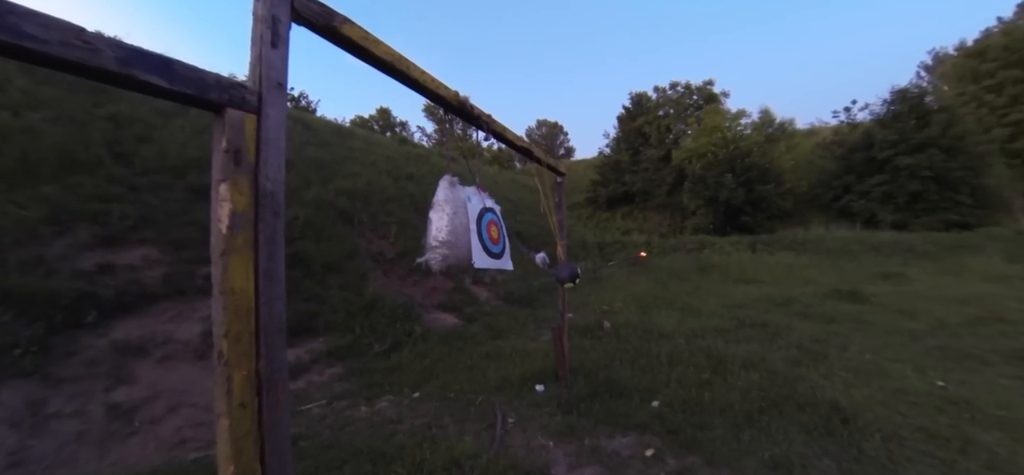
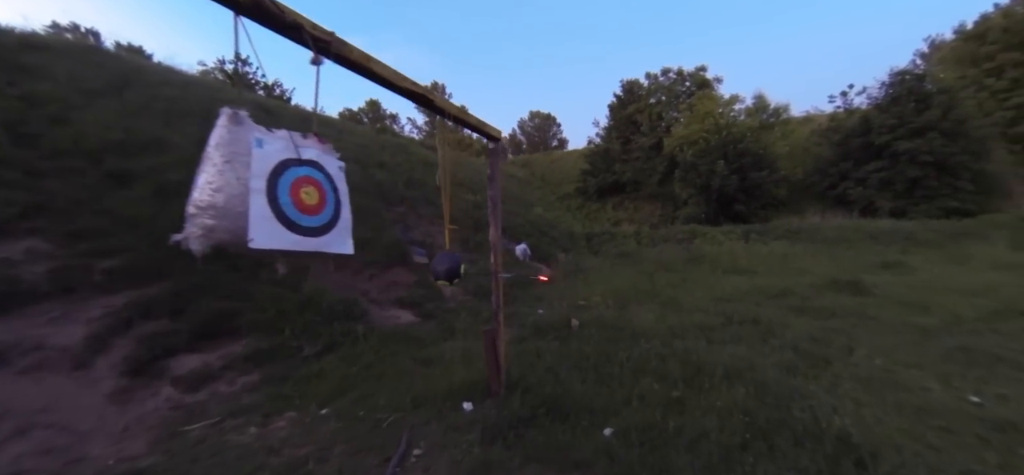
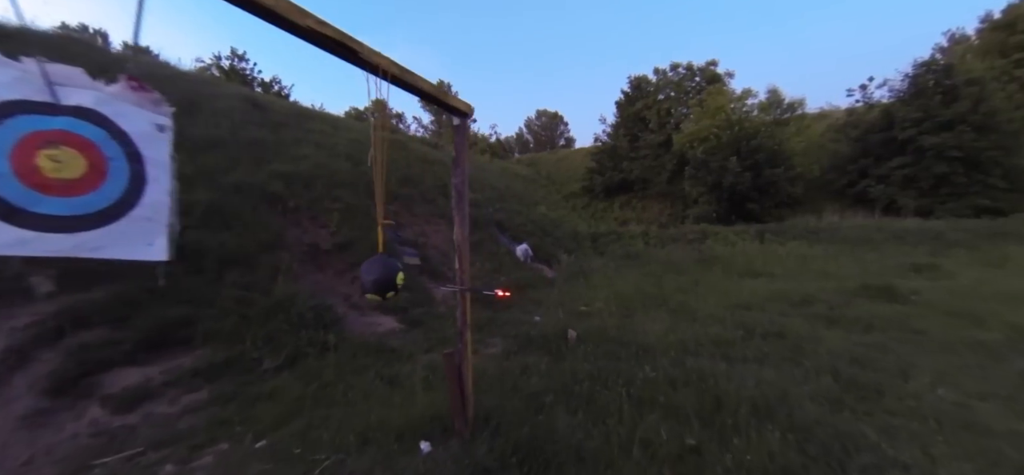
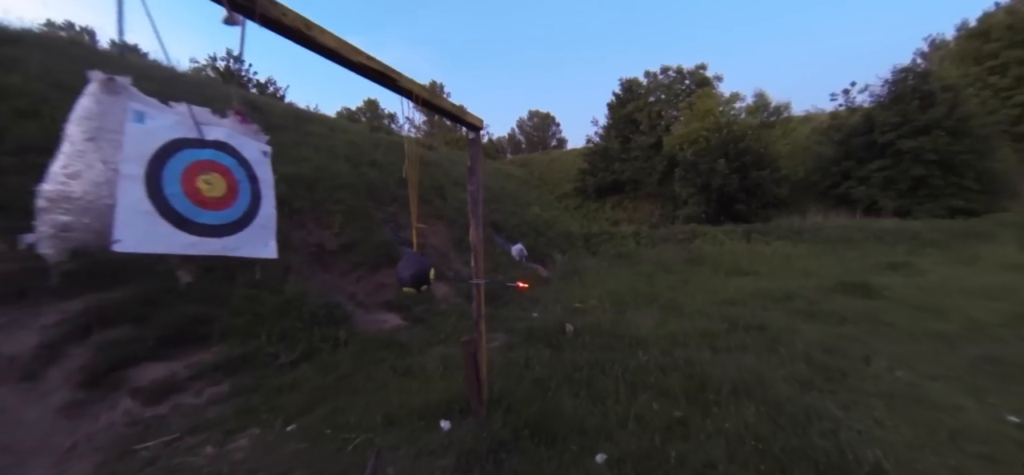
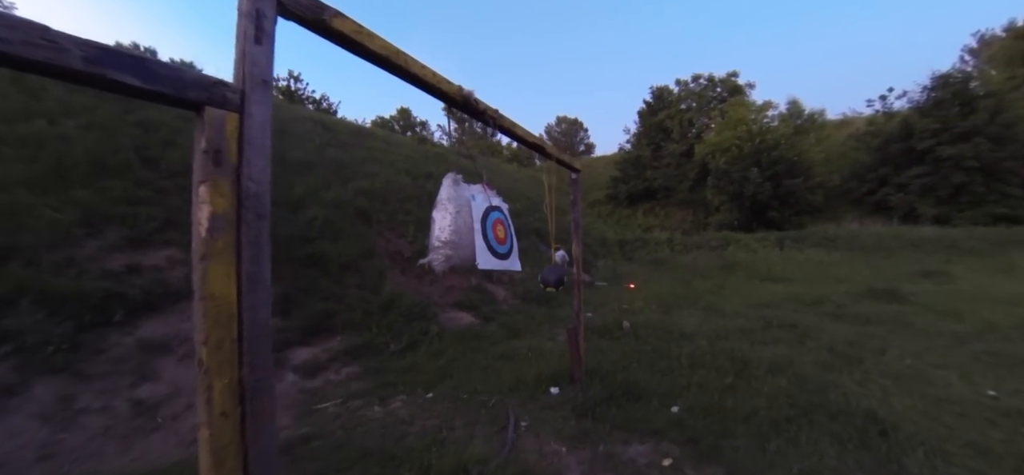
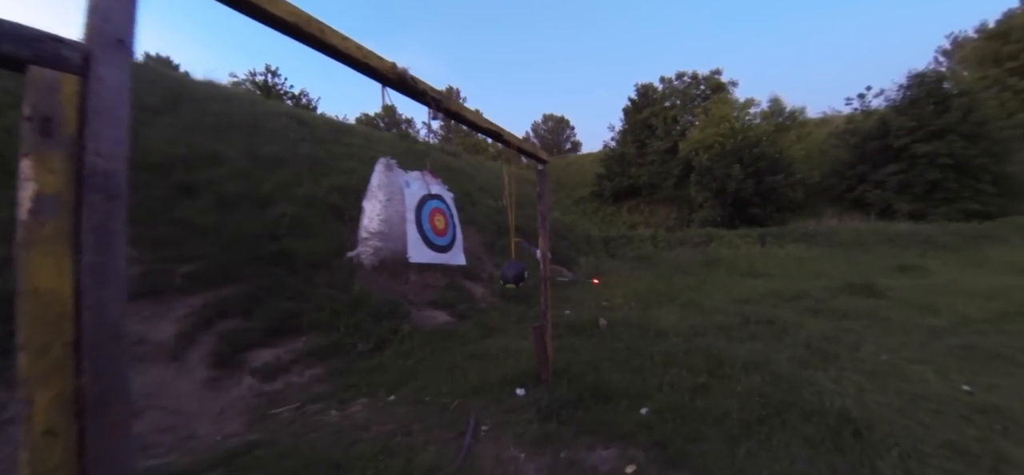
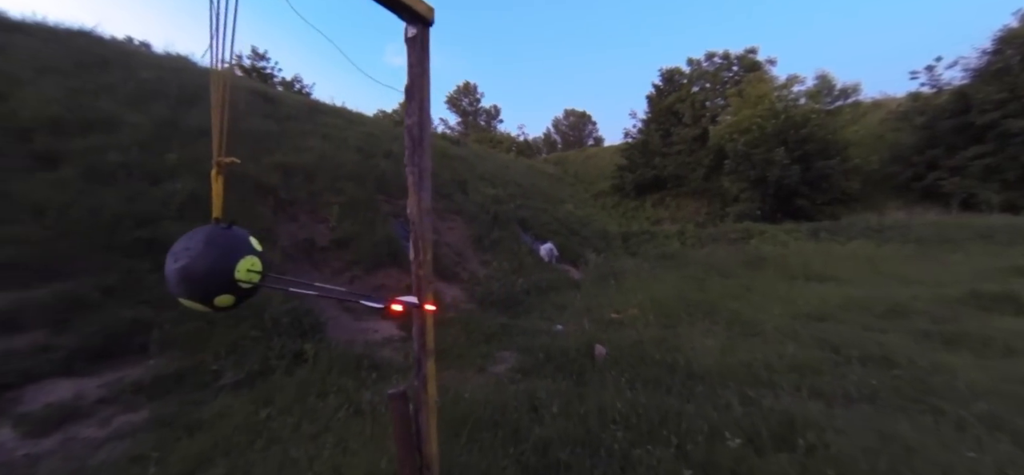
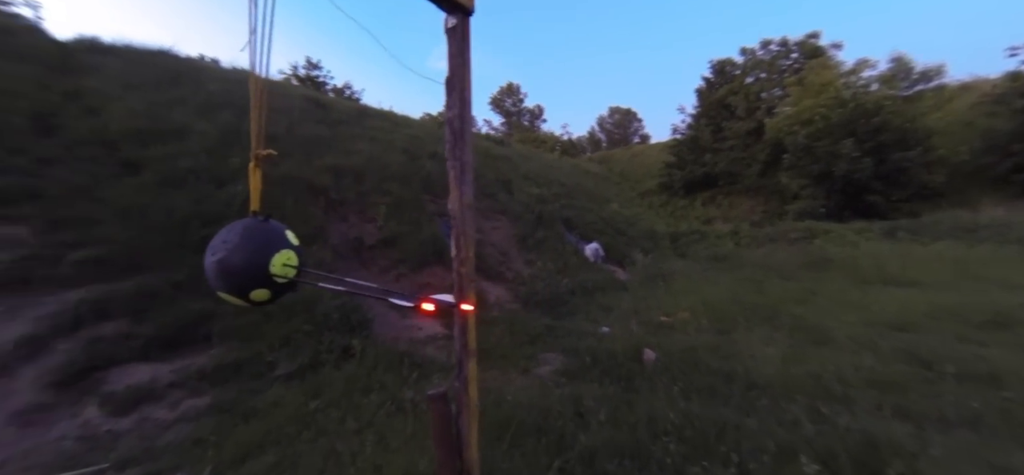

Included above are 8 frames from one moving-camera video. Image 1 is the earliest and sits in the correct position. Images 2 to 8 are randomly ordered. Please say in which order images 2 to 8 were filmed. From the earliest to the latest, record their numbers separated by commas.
5, 6, 2, 4, 3, 7, 8
